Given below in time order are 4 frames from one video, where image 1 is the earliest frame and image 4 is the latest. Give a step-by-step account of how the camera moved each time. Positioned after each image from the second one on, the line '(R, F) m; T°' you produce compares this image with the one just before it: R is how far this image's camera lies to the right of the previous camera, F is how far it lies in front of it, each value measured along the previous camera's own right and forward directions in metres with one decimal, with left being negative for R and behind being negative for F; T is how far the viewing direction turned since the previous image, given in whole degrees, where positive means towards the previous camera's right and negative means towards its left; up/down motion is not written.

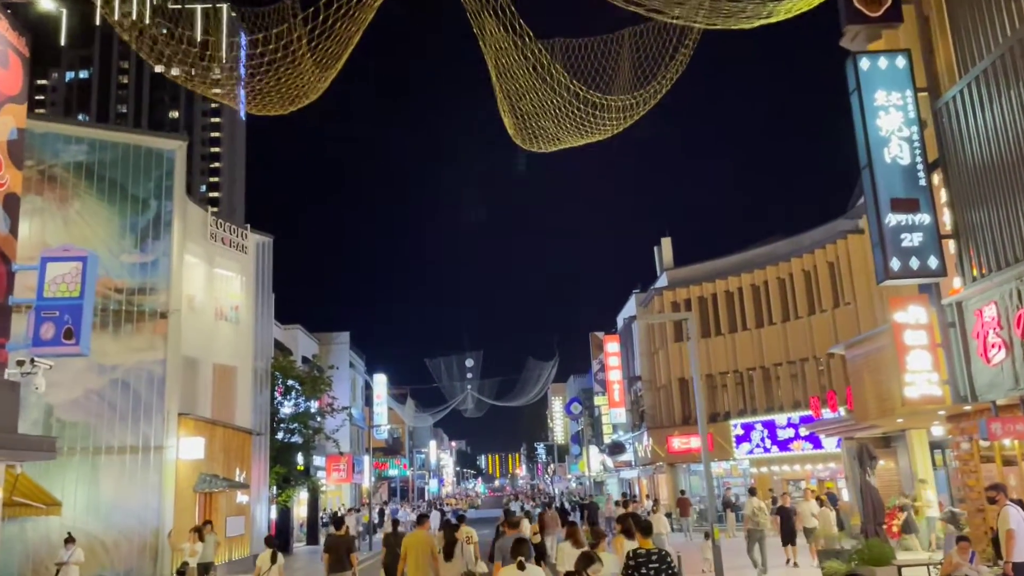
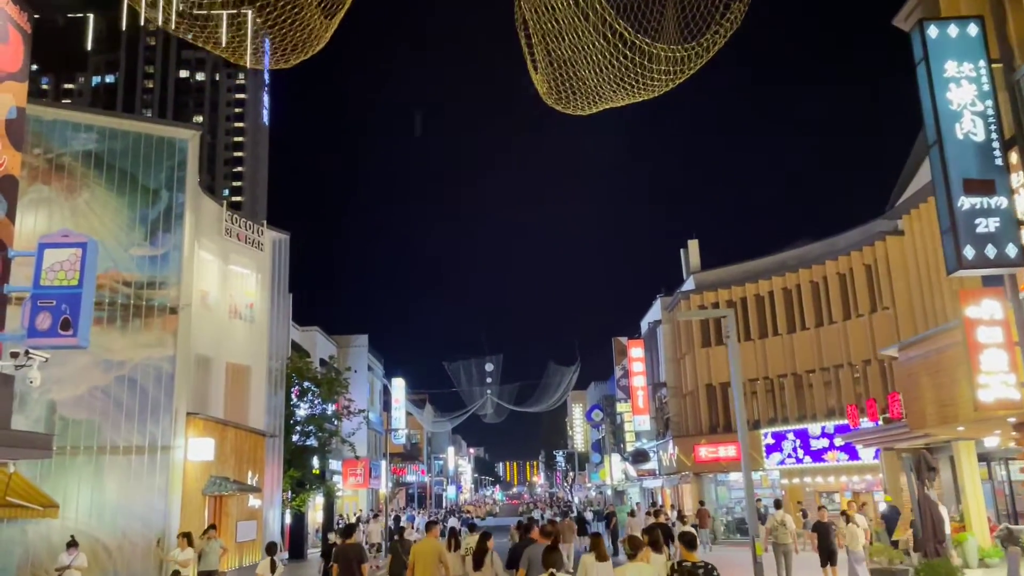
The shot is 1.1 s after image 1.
(-0.1, +0.9) m; -1°
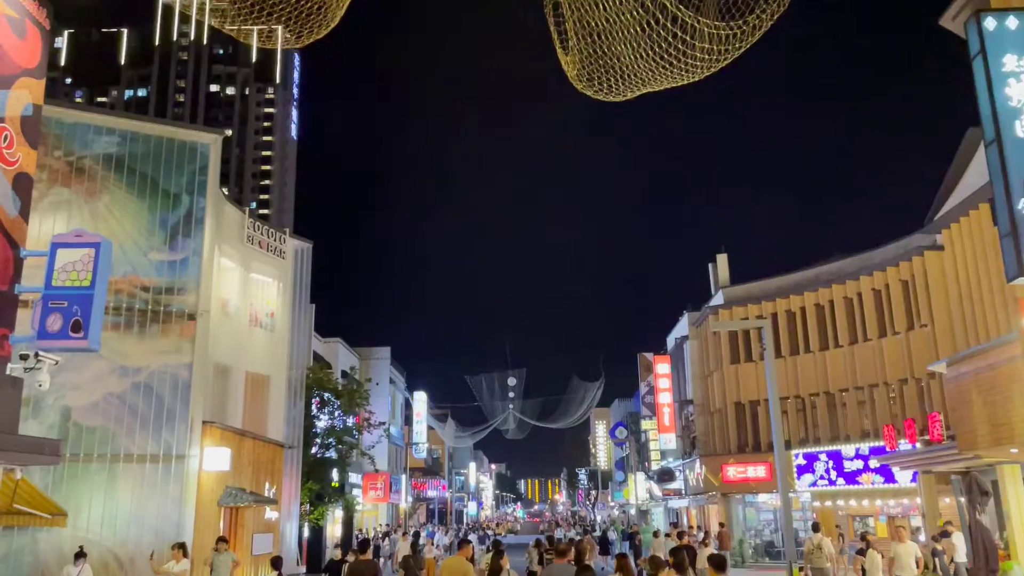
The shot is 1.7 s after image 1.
(0.0, +0.5) m; -2°
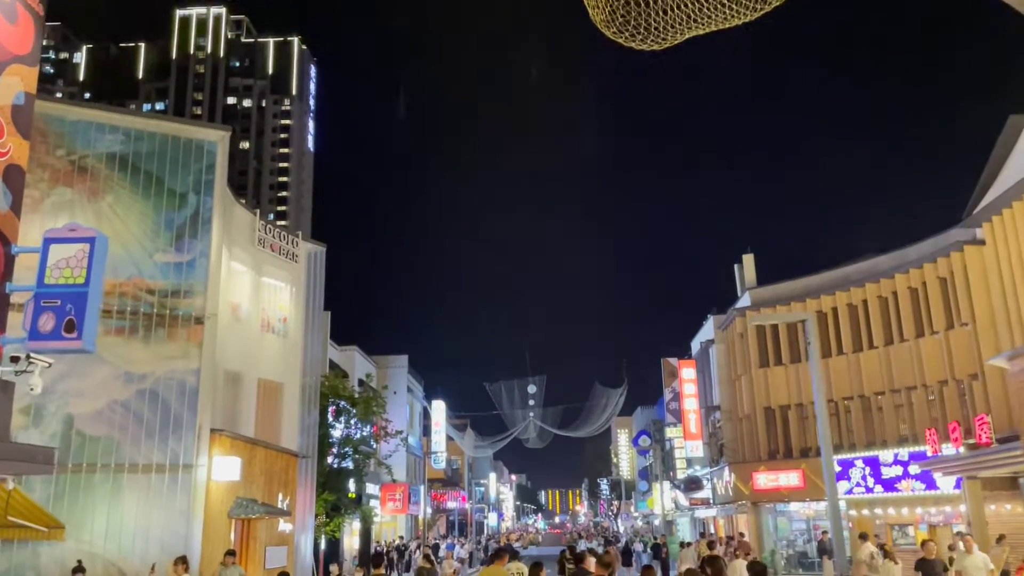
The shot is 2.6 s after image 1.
(0.0, +0.8) m; -1°
